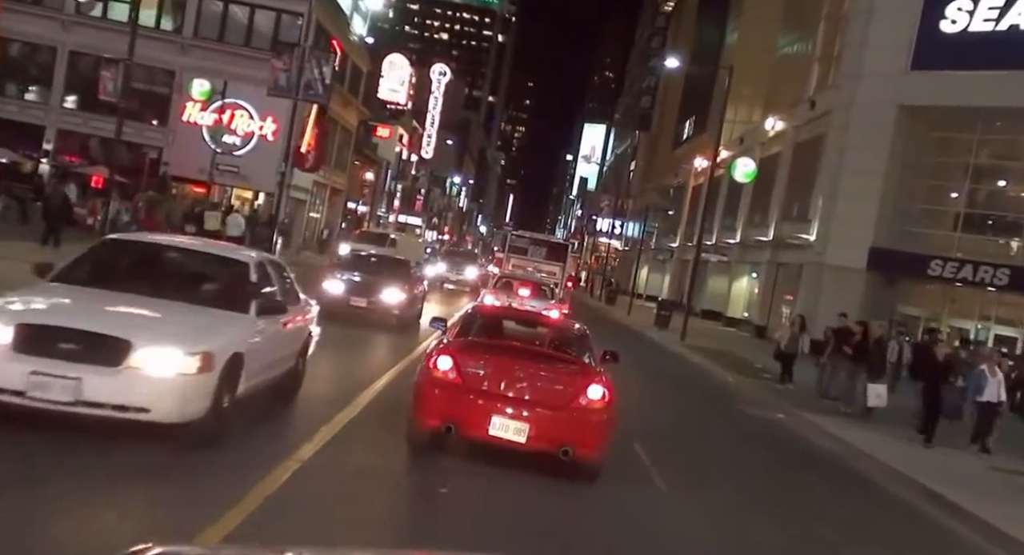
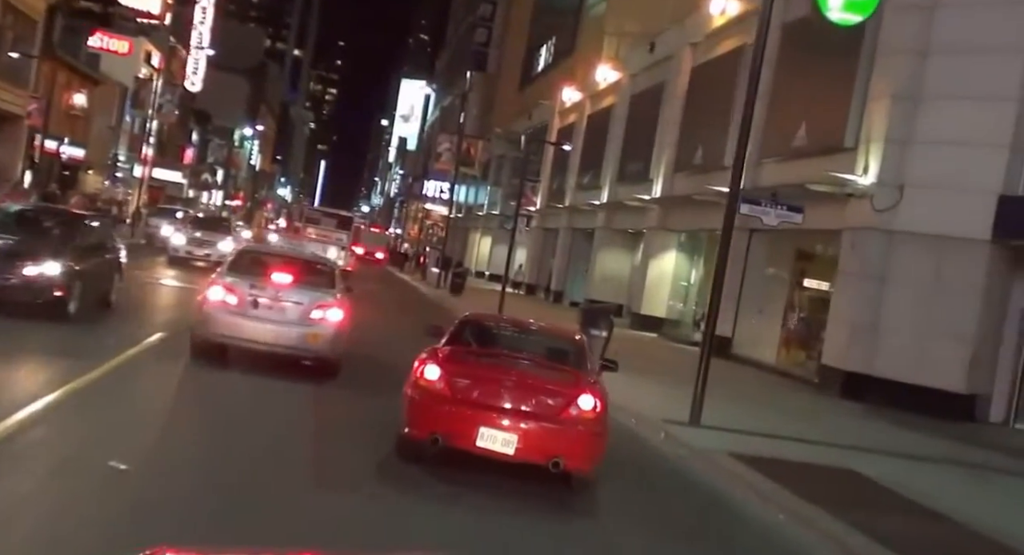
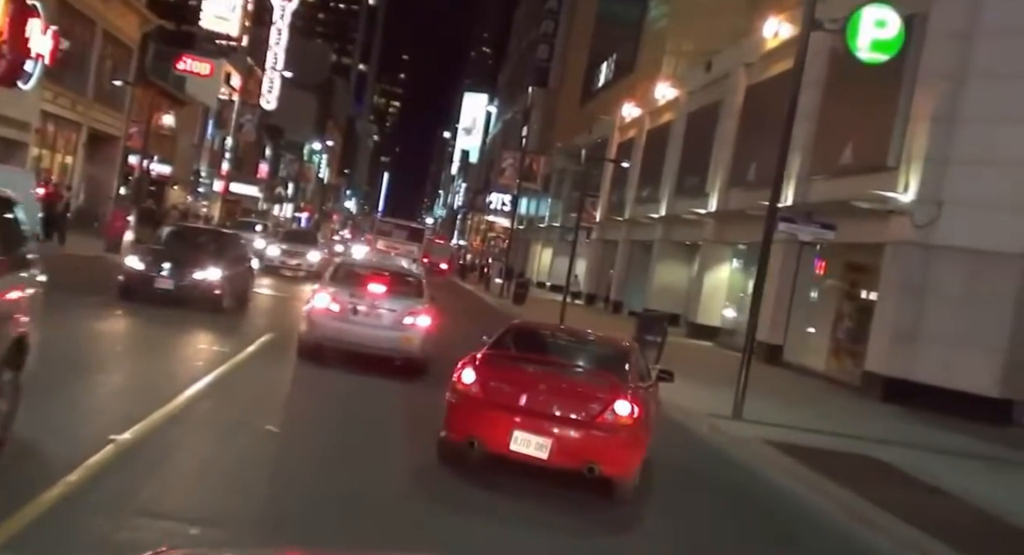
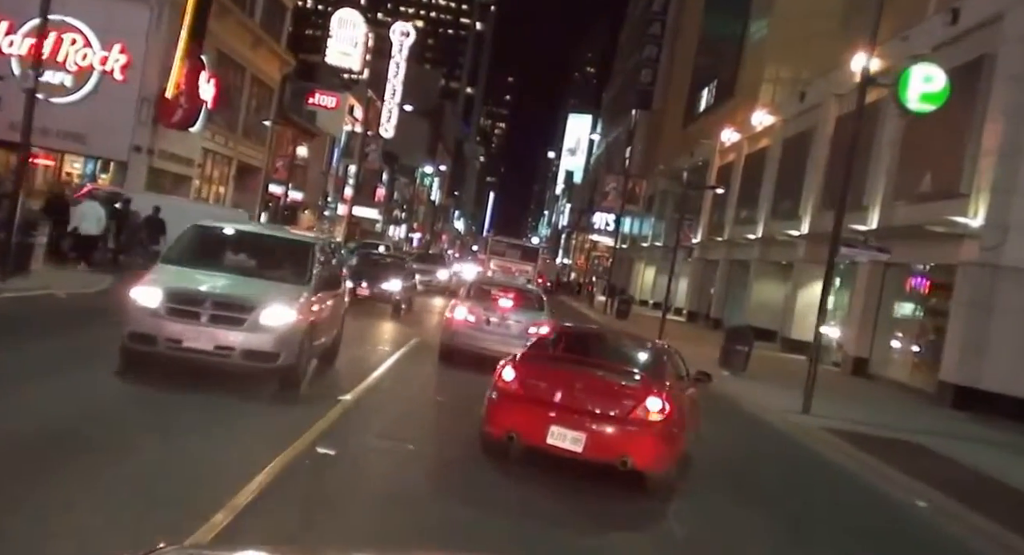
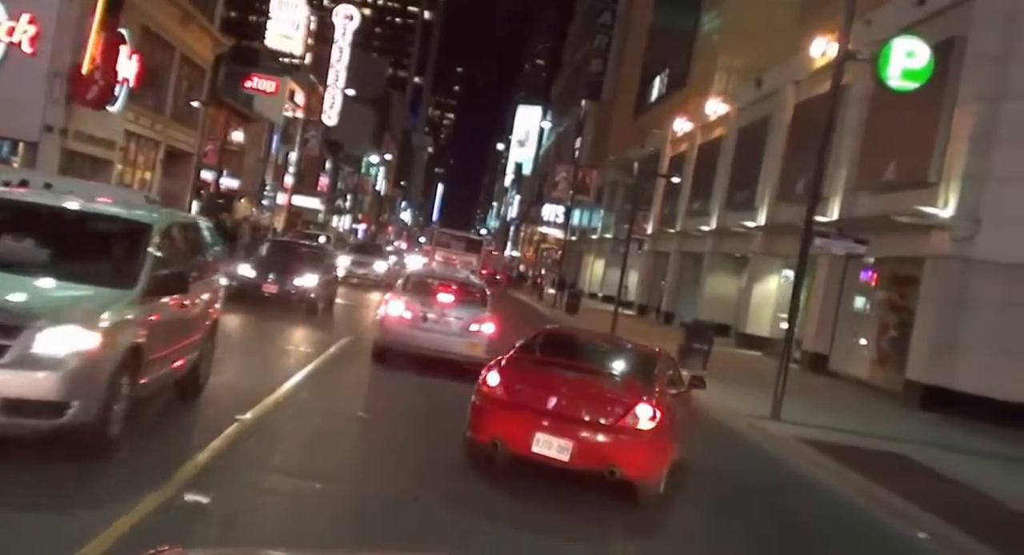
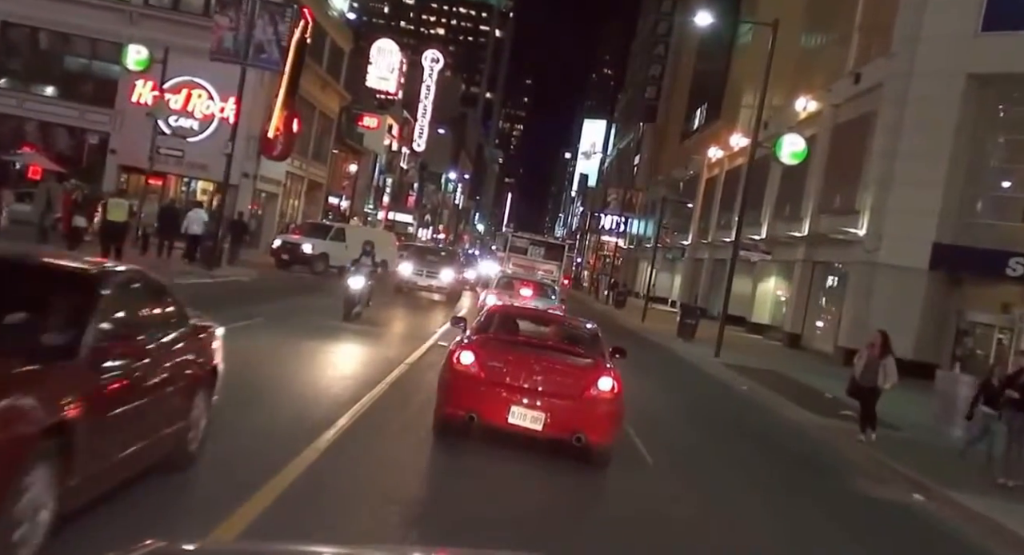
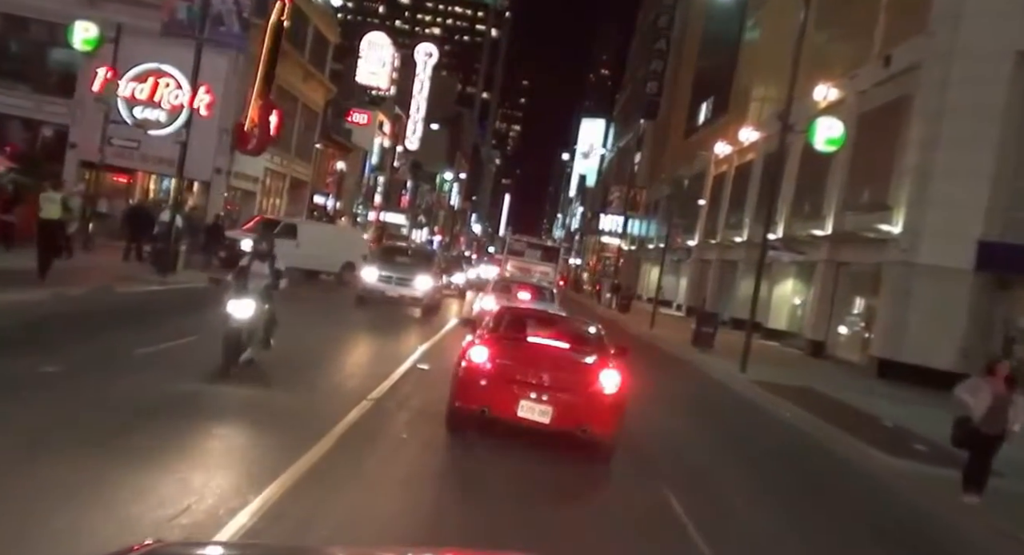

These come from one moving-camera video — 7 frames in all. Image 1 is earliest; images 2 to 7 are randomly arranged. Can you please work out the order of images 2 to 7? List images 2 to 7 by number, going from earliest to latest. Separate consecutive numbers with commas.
6, 7, 4, 5, 3, 2
